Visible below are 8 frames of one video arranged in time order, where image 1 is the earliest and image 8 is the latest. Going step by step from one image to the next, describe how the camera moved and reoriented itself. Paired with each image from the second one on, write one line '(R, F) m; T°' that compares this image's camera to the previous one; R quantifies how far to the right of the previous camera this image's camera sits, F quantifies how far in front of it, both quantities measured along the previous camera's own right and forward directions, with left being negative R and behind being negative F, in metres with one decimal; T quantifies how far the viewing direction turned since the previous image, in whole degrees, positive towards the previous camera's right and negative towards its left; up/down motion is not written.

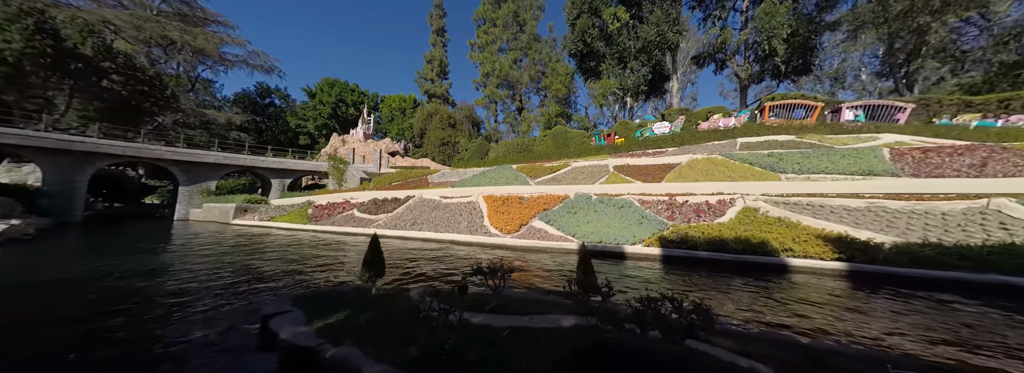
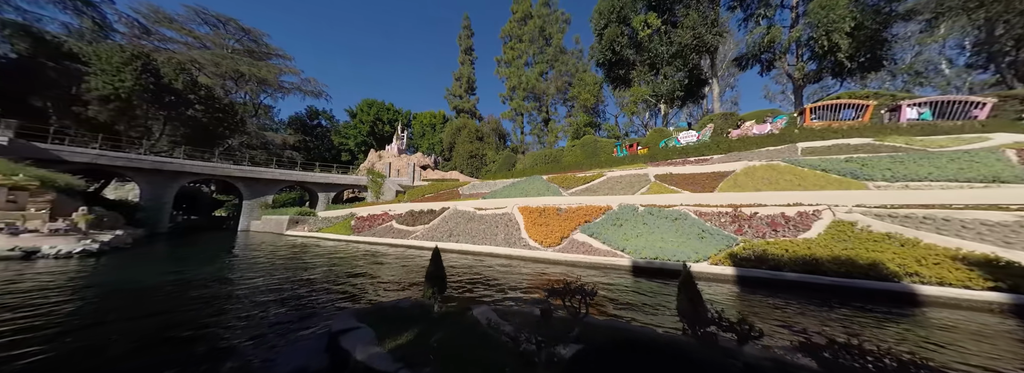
(-0.7, +0.3) m; -6°
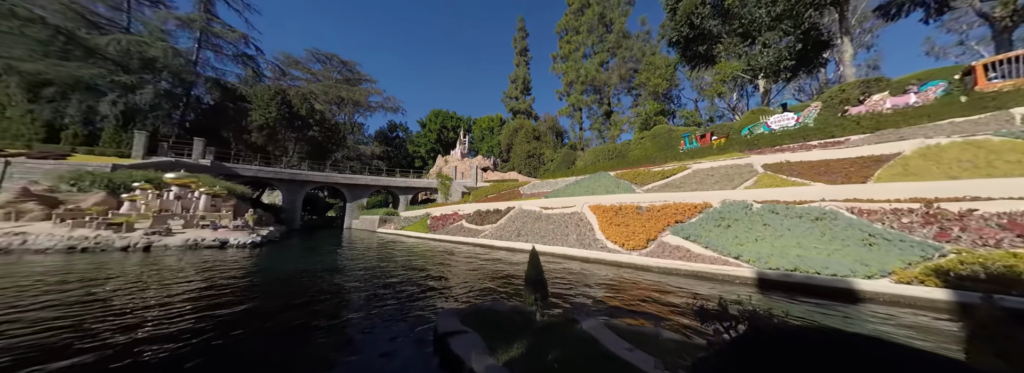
(-0.7, +0.4) m; -13°
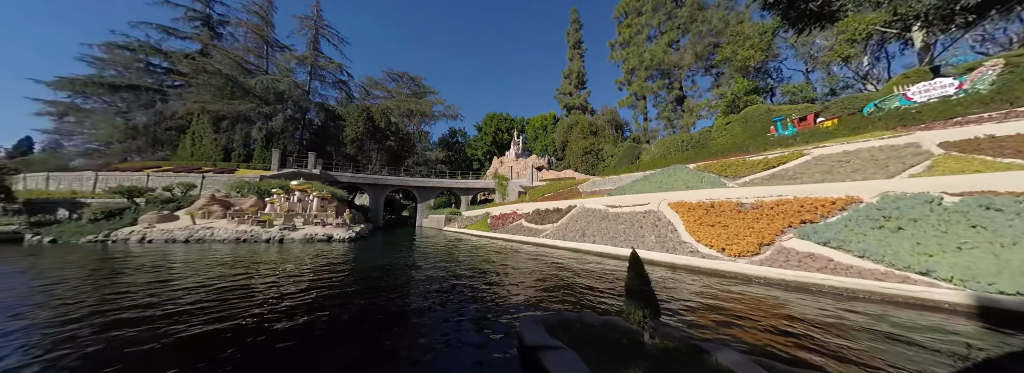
(-0.5, +0.4) m; -13°
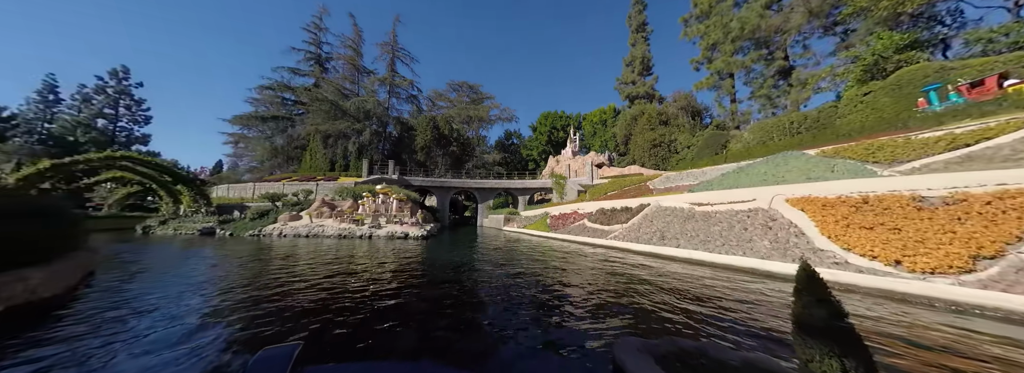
(-0.4, +0.4) m; -13°
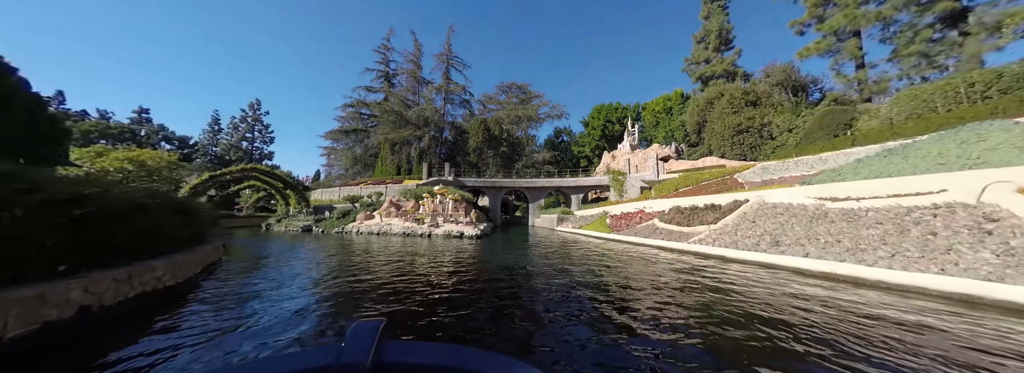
(-0.3, +0.8) m; -12°
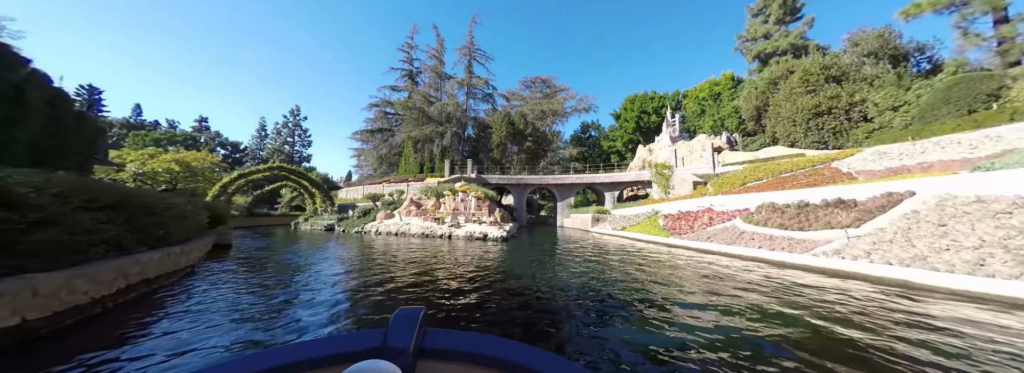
(-0.5, +2.2) m; -6°
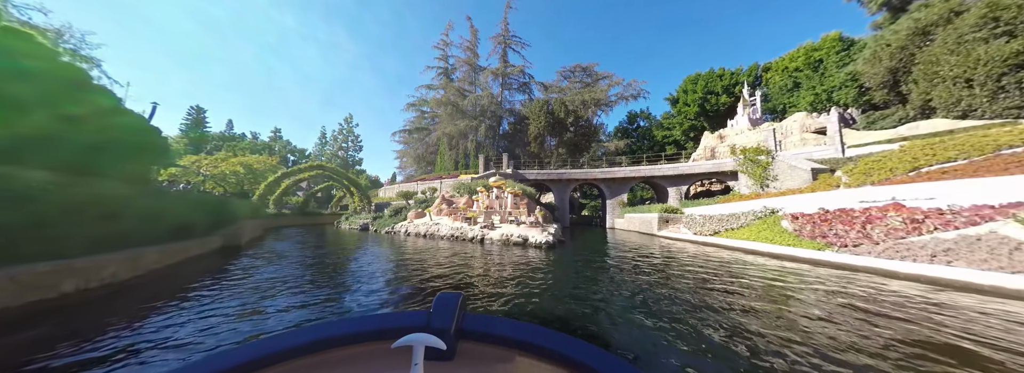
(-0.5, +2.9) m; -9°
